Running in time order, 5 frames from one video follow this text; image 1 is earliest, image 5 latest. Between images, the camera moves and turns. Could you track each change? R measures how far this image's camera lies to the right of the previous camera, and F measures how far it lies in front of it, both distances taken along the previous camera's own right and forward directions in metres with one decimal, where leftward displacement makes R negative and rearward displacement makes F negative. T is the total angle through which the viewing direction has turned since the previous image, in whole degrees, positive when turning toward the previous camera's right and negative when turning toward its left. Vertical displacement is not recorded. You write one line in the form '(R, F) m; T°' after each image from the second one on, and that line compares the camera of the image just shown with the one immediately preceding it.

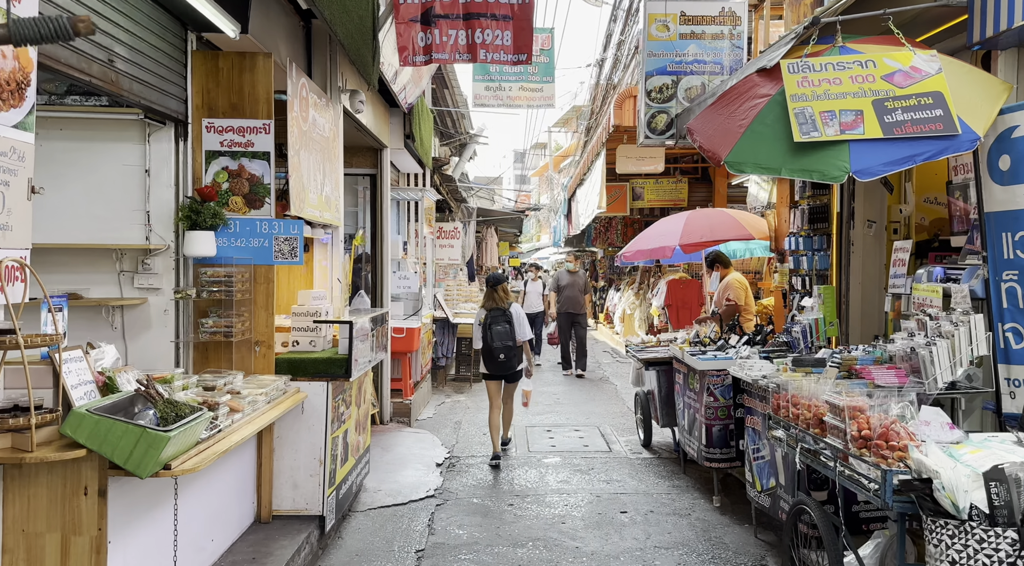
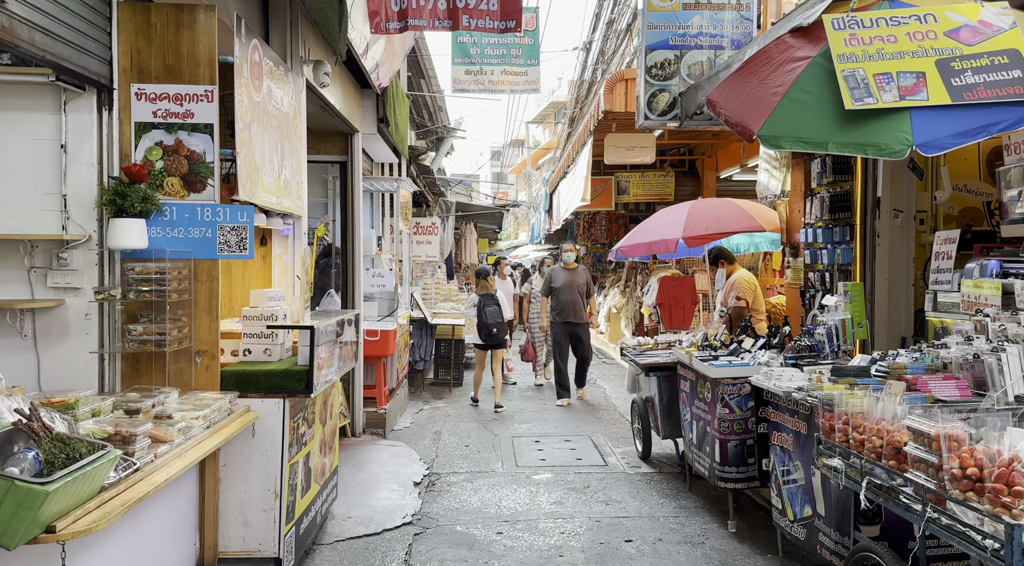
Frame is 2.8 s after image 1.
(-0.1, +0.7) m; +2°
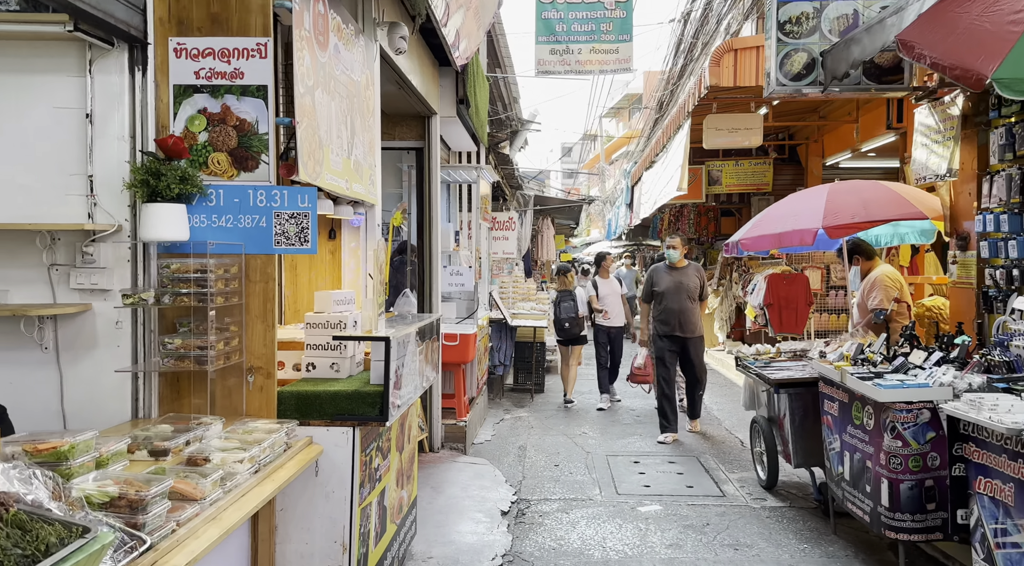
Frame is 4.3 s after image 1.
(-0.2, +0.9) m; -5°
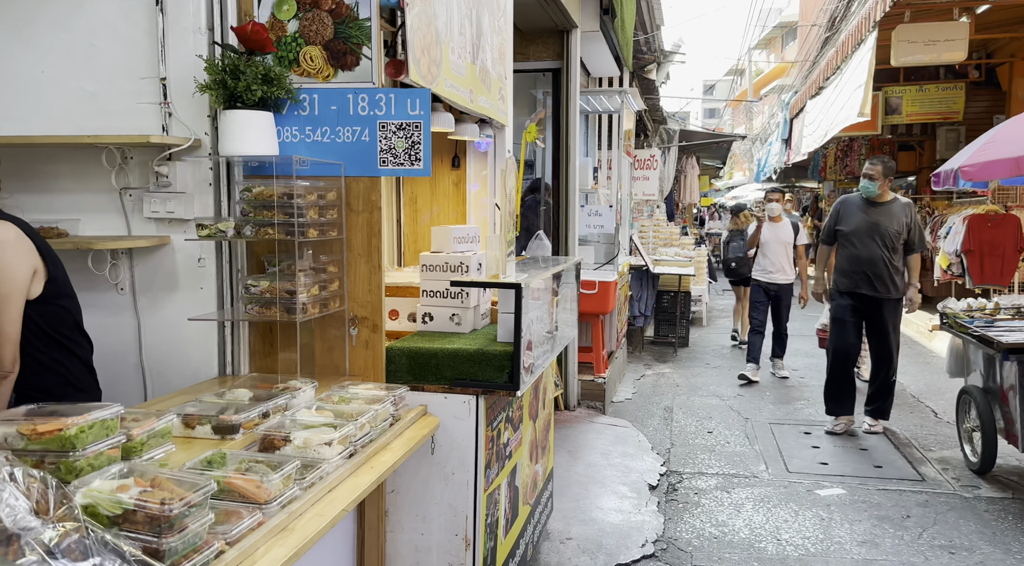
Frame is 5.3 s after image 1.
(-0.1, +0.7) m; -10°
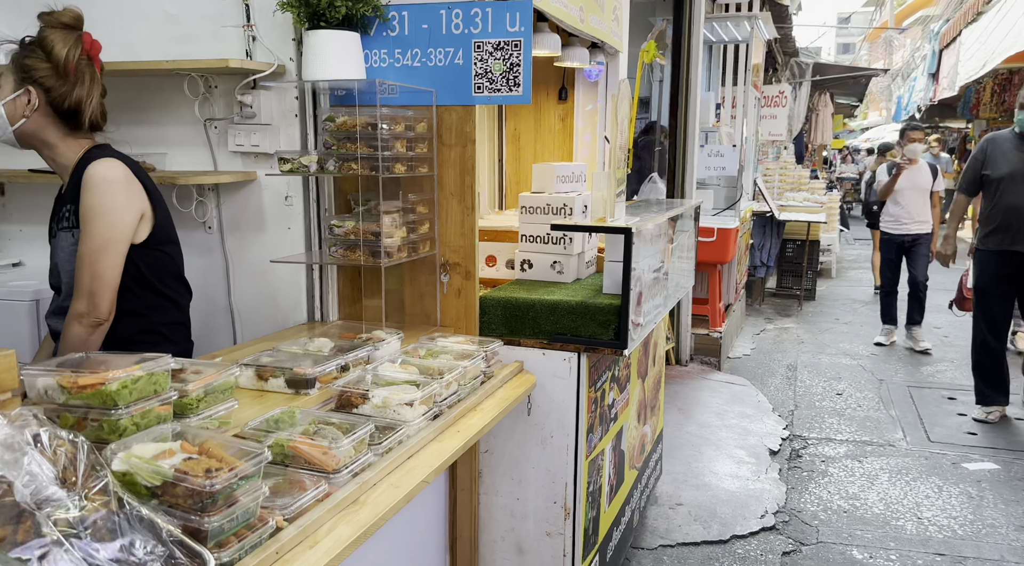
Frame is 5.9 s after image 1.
(0.0, +0.3) m; -8°
